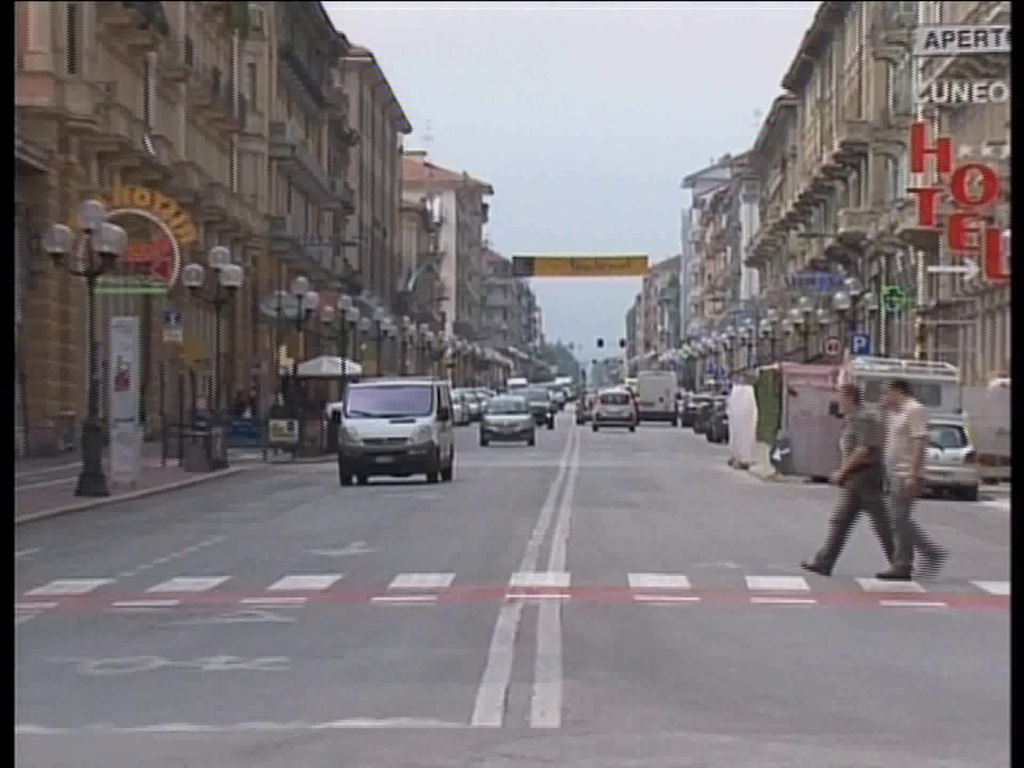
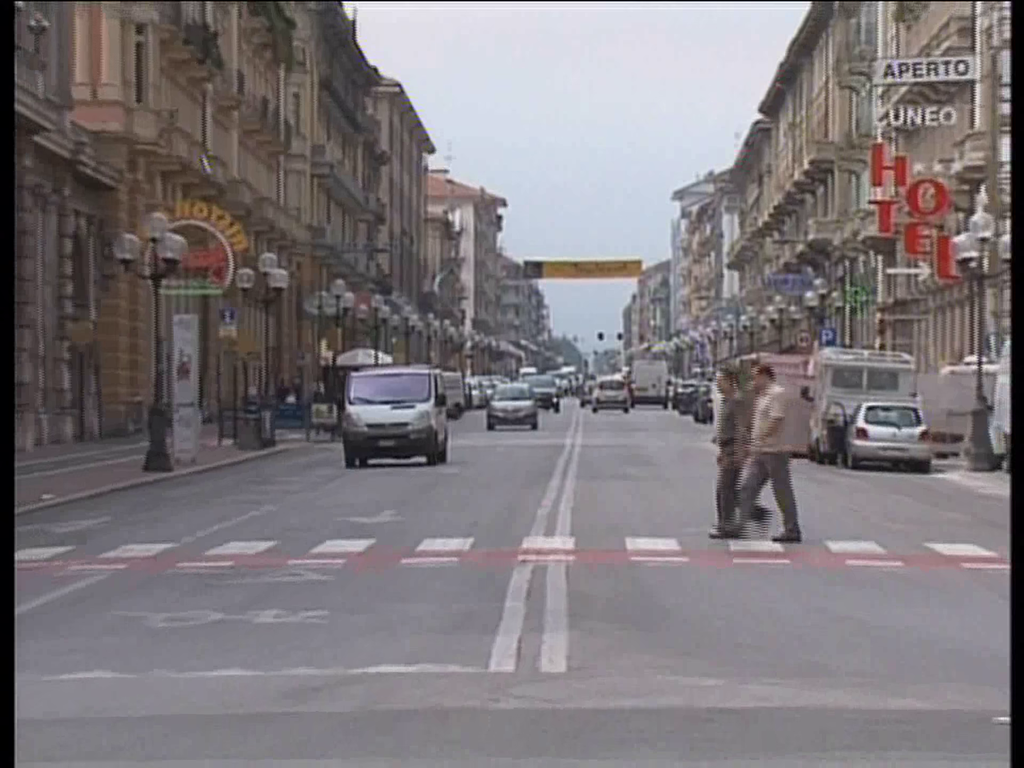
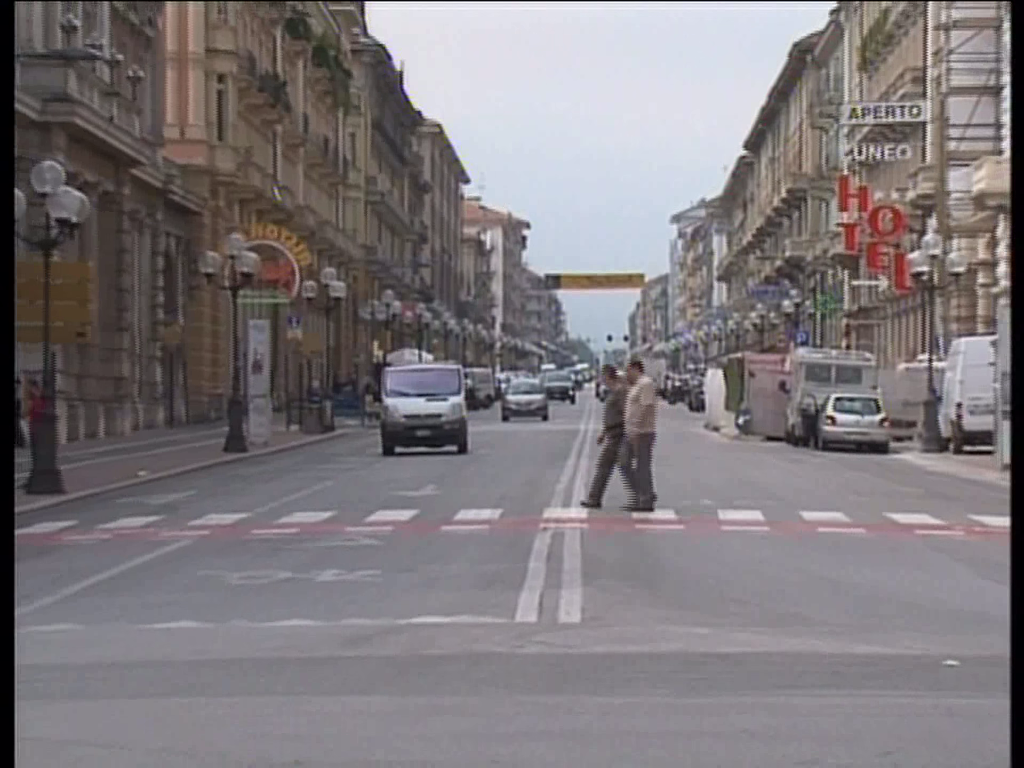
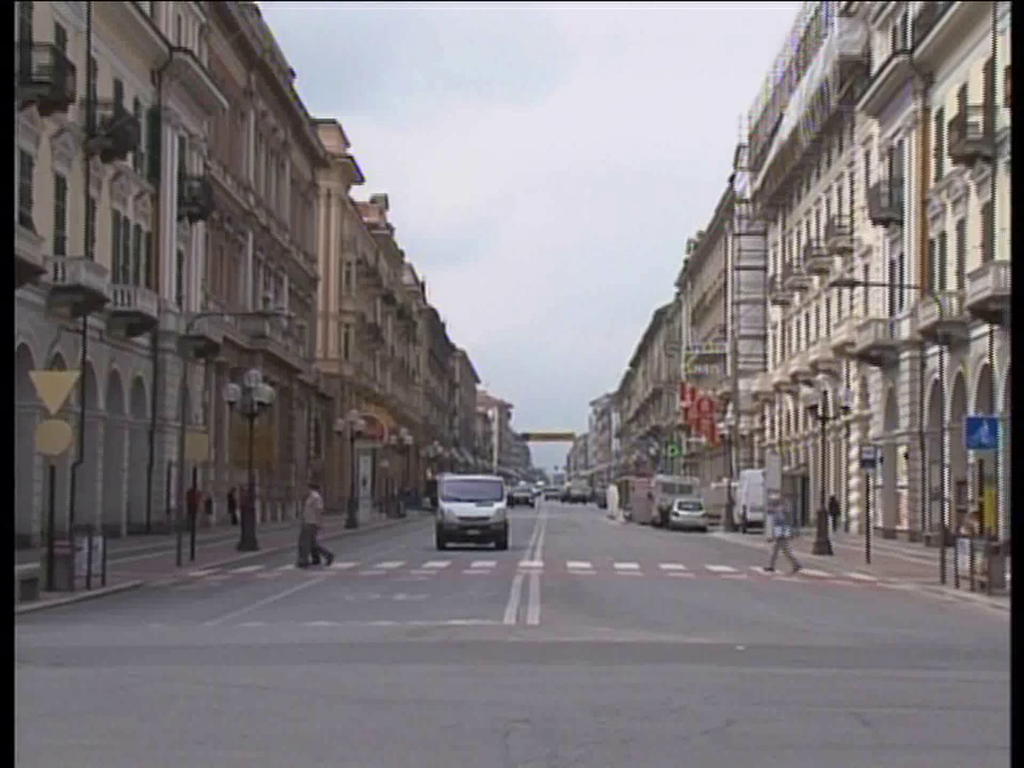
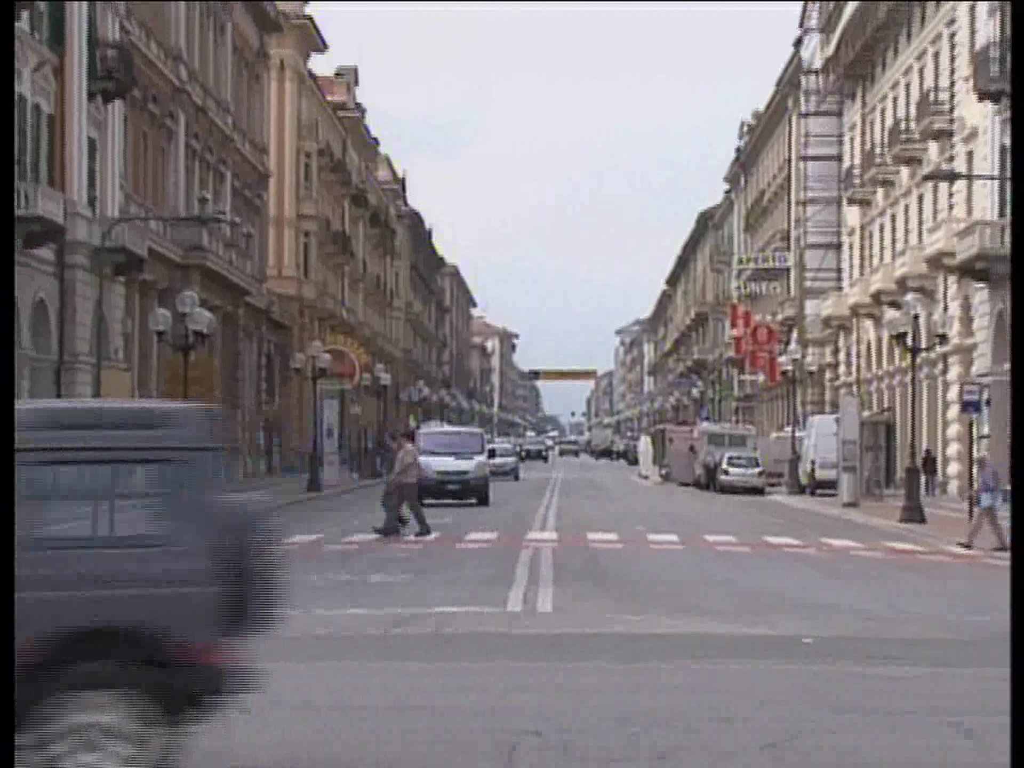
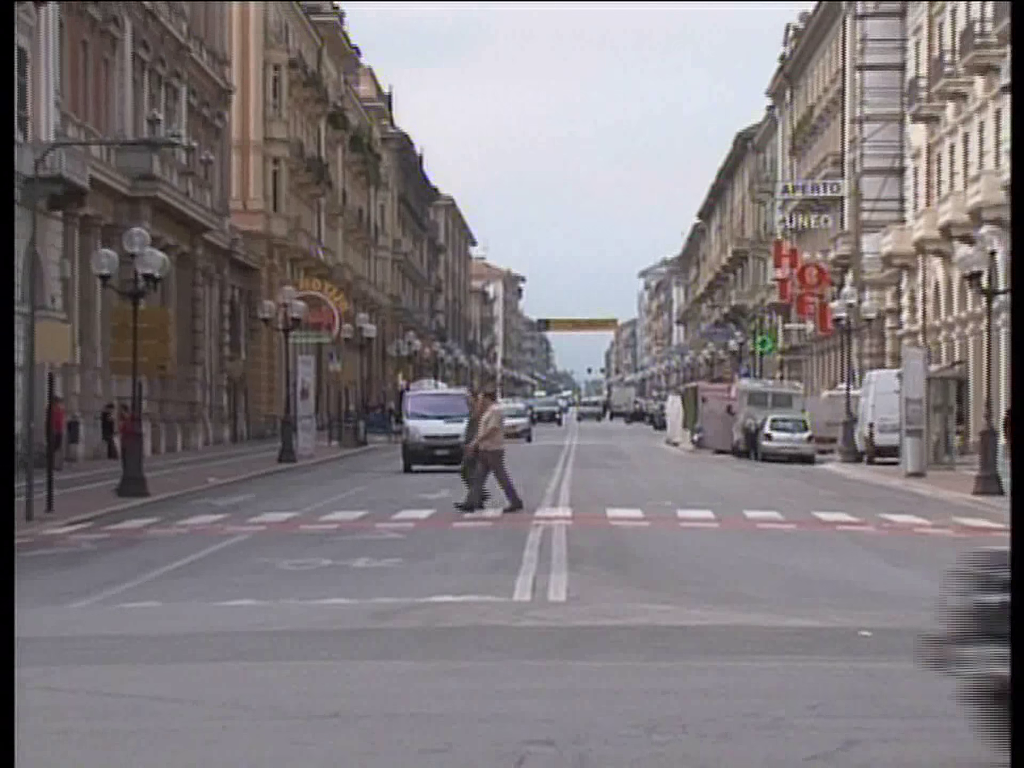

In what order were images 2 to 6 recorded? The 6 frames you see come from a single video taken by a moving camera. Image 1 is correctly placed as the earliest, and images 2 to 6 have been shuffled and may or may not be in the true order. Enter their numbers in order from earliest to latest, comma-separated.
2, 3, 6, 5, 4
